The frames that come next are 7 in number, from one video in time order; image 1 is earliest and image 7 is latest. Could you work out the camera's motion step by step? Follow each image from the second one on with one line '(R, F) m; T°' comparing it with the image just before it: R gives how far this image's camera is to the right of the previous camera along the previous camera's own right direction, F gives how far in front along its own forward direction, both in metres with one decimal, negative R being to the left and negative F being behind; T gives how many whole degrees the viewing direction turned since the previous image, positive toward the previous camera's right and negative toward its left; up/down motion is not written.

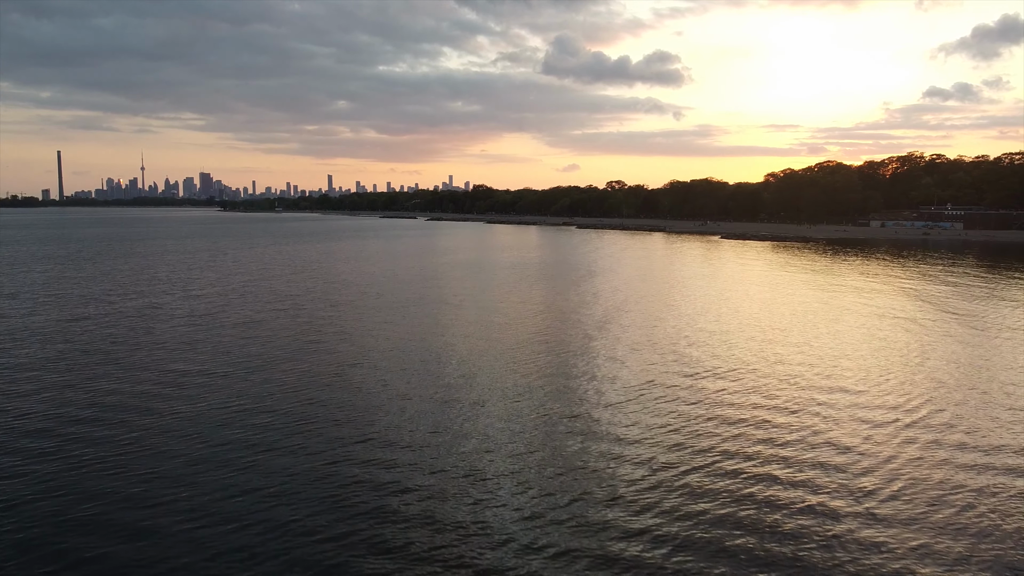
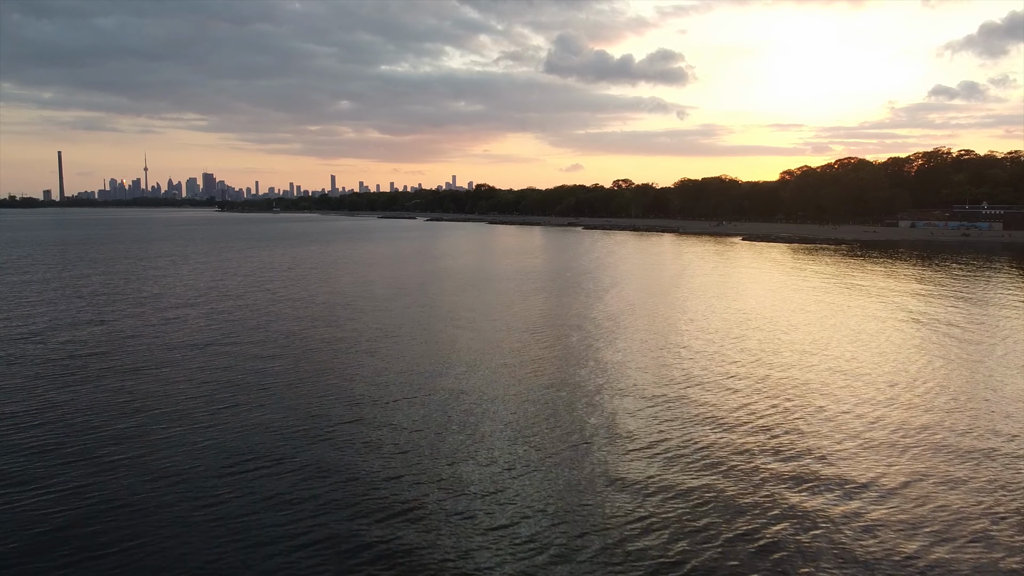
(-0.2, +4.4) m; 0°
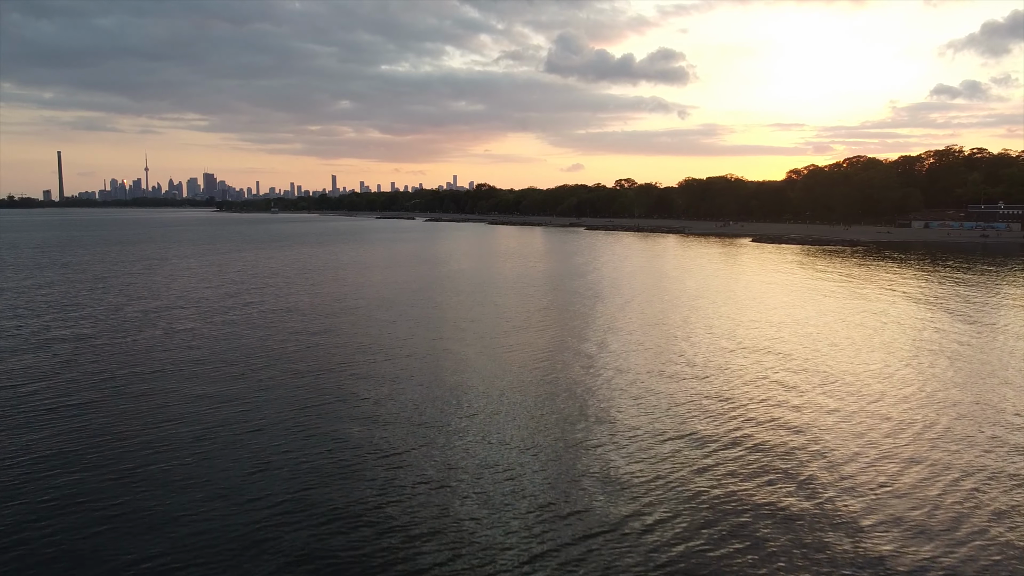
(0.0, +2.0) m; 0°
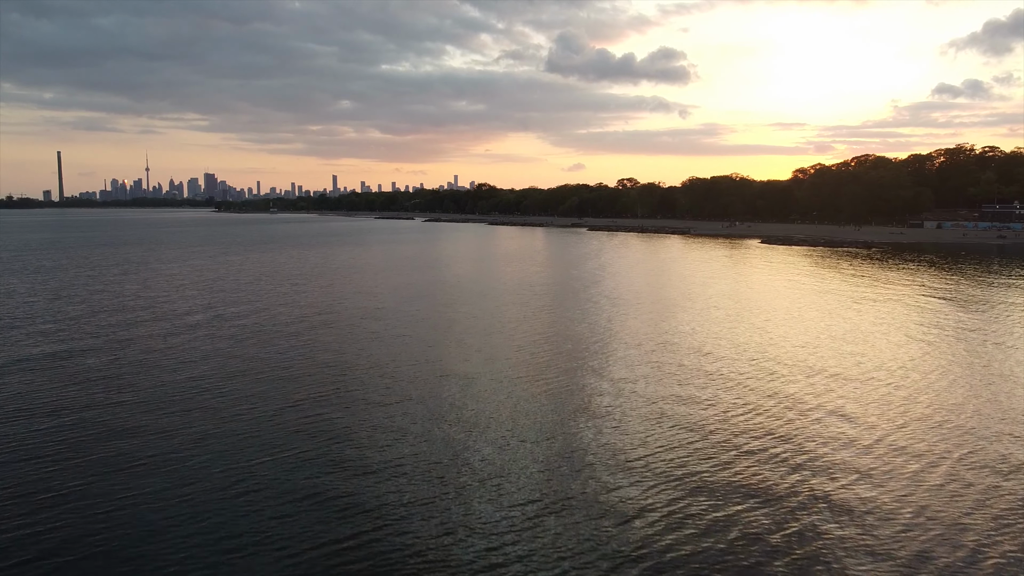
(0.0, +1.7) m; 0°
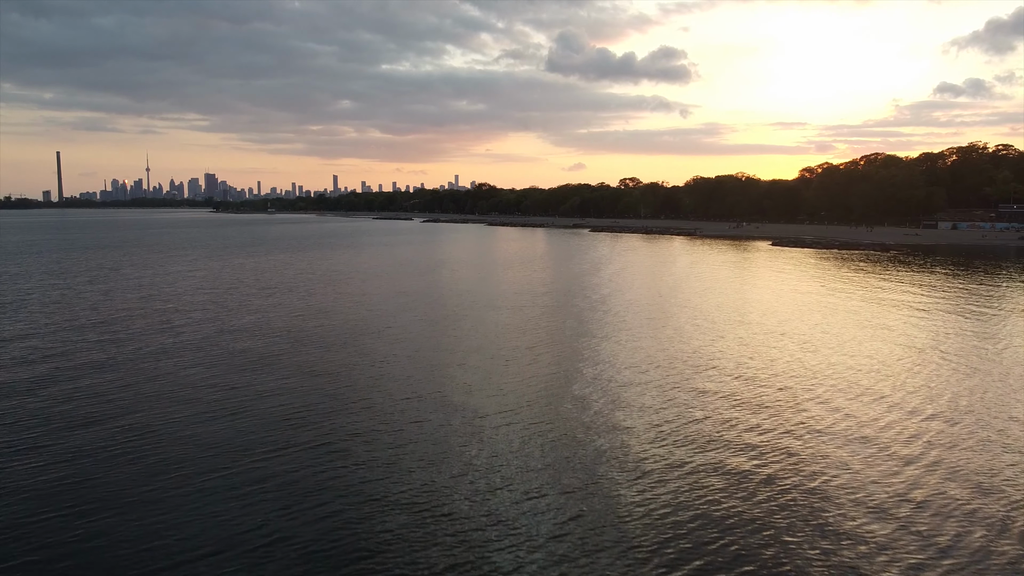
(0.0, +2.0) m; 0°
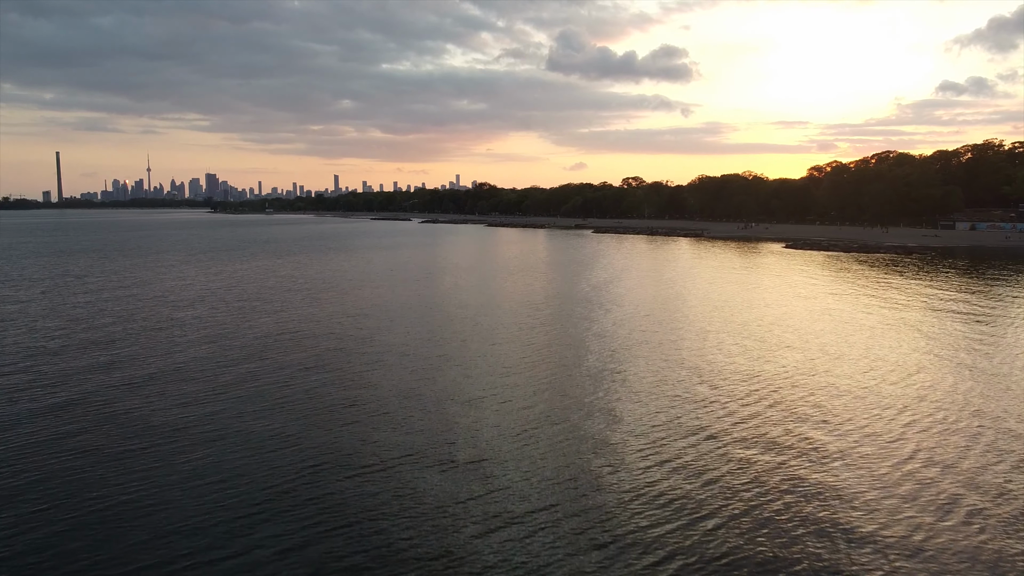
(0.0, +2.3) m; 0°
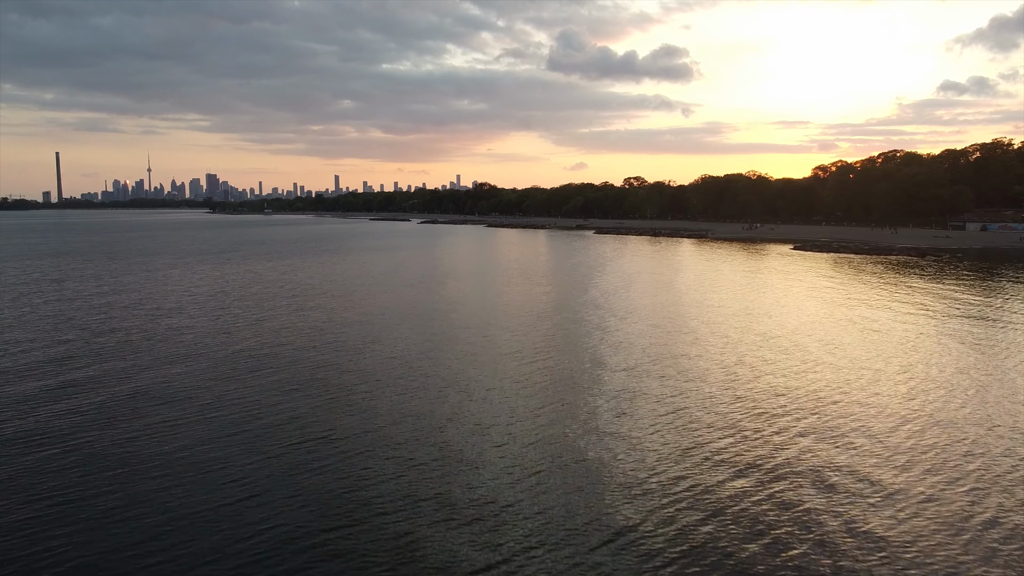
(0.0, +1.3) m; 0°
